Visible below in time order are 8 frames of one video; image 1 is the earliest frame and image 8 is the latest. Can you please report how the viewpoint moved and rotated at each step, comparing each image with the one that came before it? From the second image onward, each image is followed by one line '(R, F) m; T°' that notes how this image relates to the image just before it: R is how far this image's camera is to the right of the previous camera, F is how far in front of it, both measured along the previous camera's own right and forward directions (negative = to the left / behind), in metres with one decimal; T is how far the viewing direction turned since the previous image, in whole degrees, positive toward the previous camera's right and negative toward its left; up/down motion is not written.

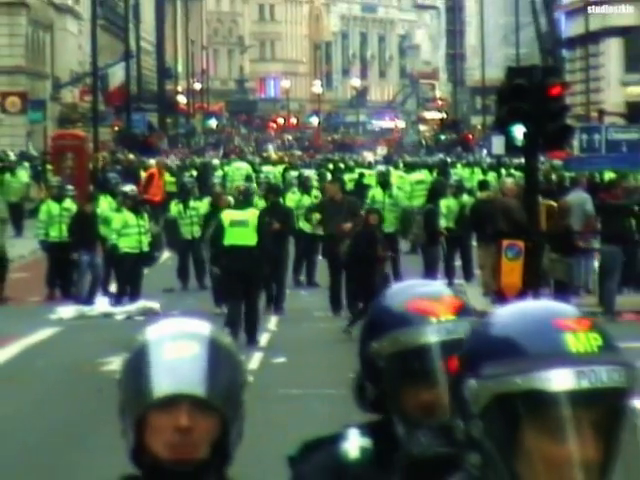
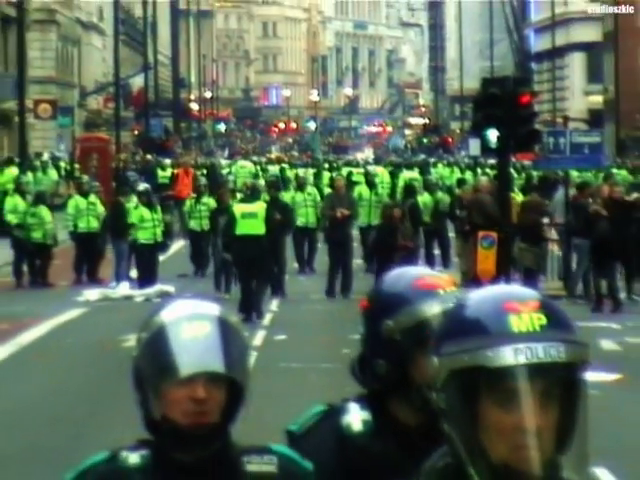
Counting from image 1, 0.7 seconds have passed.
(+0.3, -0.3) m; -5°
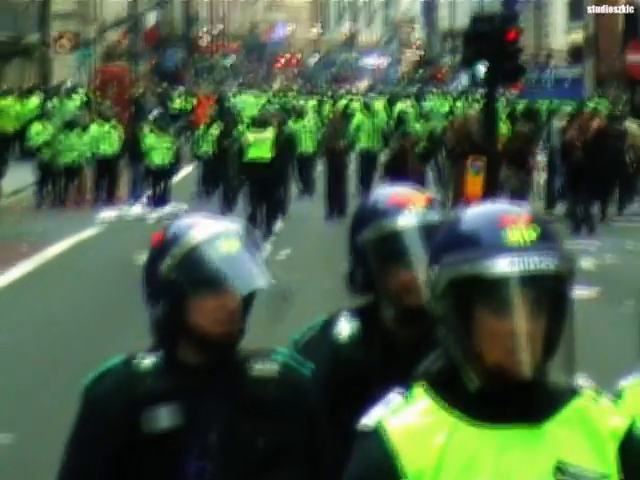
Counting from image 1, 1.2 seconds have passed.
(0.0, -0.2) m; +1°
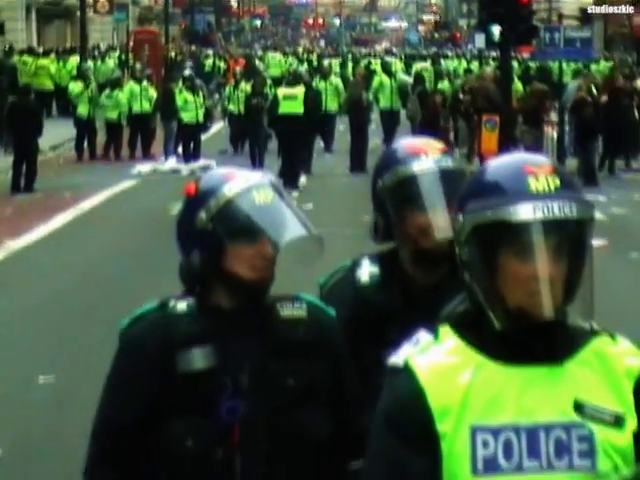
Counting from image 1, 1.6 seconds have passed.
(-0.1, -0.2) m; +2°
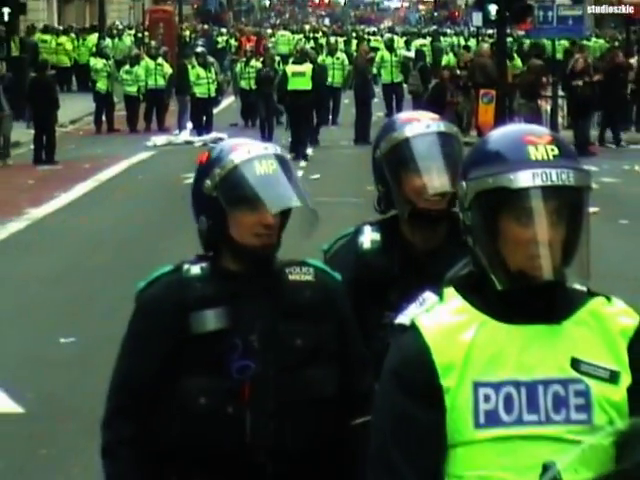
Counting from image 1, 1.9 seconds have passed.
(-0.1, -0.2) m; +1°
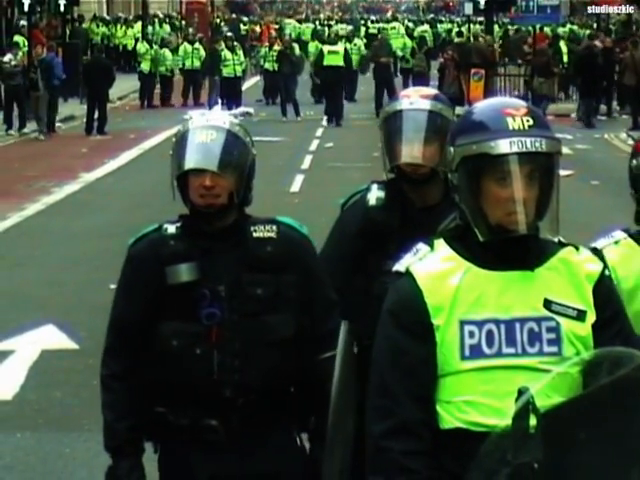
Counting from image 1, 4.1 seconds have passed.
(0.0, -0.6) m; 0°
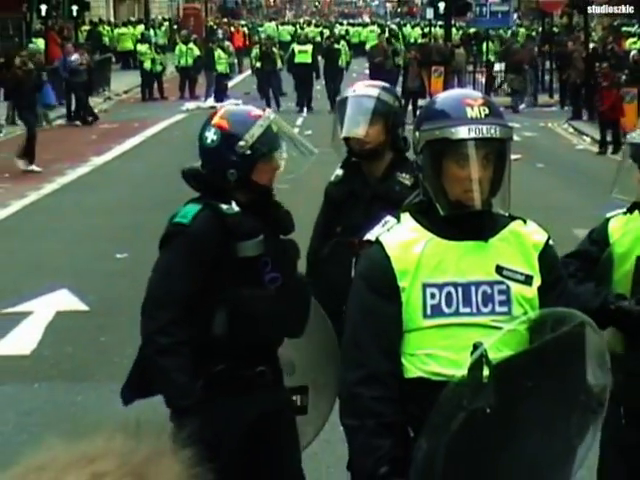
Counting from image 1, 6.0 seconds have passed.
(-0.1, -0.5) m; +2°
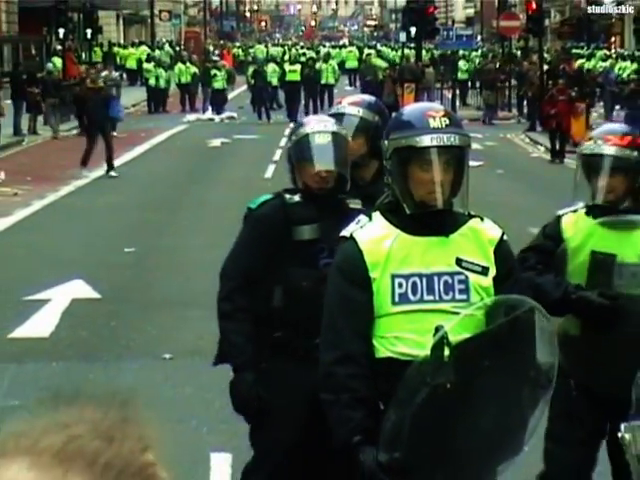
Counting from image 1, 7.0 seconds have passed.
(-0.1, -0.6) m; +1°
